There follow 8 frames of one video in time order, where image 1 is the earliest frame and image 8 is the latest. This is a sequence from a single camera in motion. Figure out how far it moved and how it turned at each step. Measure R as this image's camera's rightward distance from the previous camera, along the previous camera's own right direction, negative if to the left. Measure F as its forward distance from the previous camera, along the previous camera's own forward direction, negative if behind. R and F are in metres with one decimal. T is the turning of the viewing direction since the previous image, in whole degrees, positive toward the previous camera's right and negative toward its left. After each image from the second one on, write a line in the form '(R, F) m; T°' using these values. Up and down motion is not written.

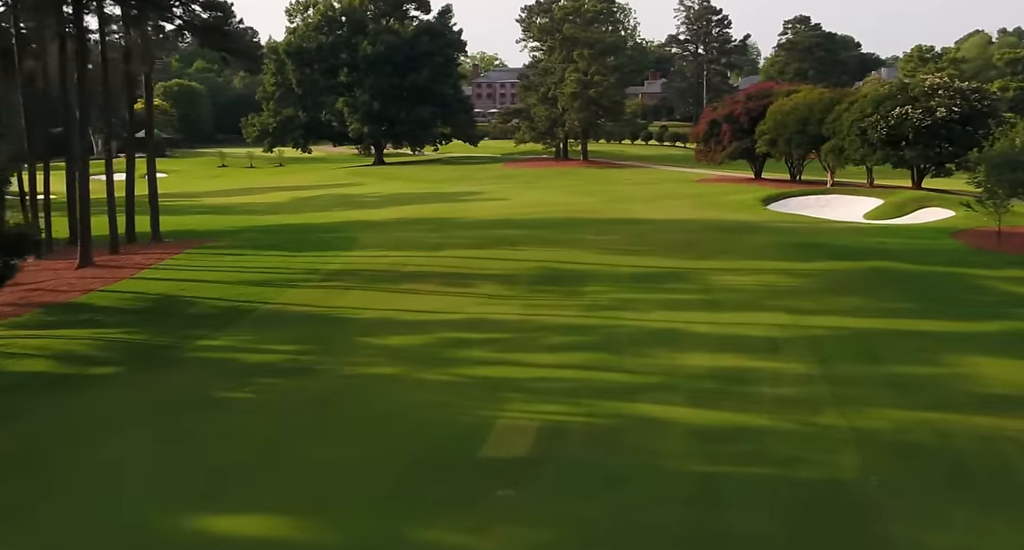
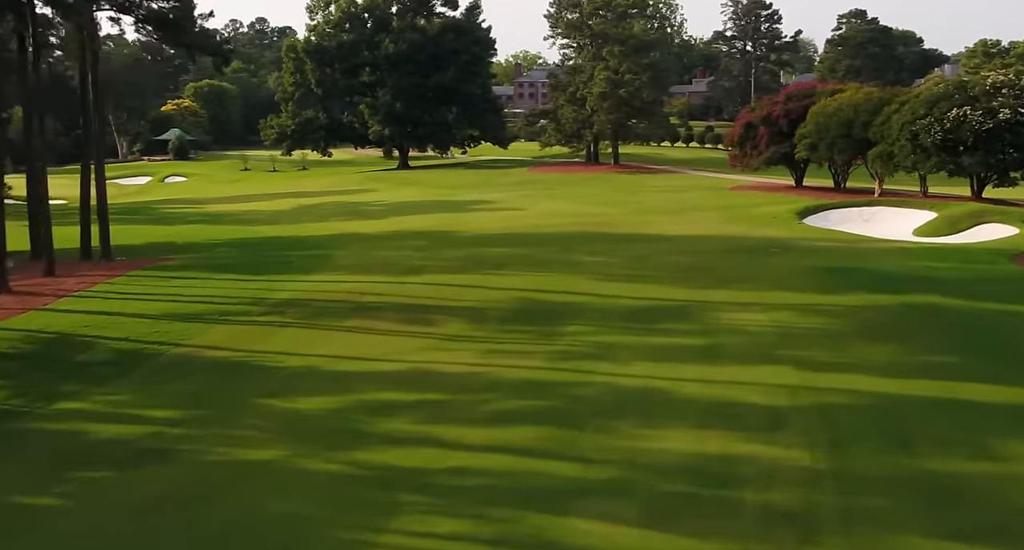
(+1.2, +2.3) m; -3°
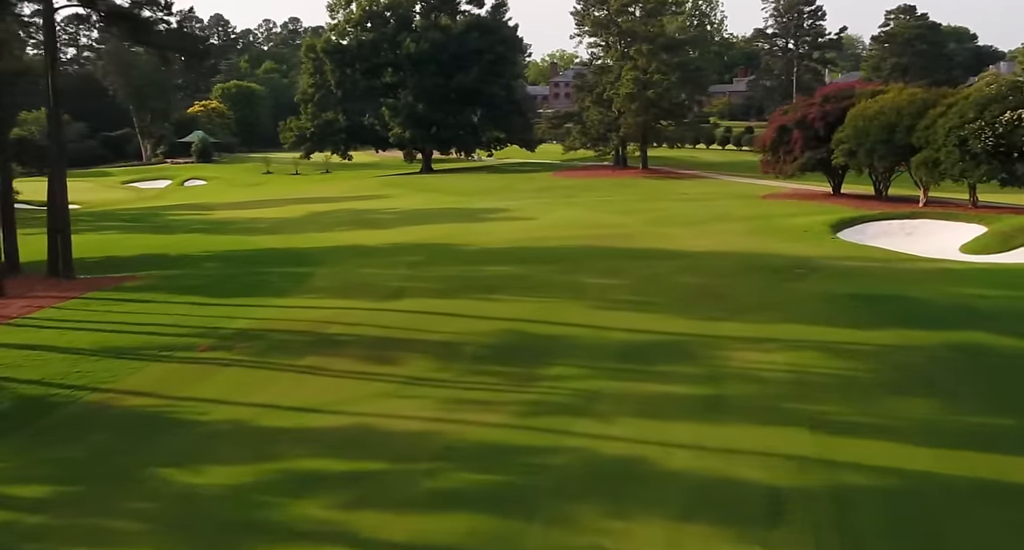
(+0.8, +1.6) m; -3°
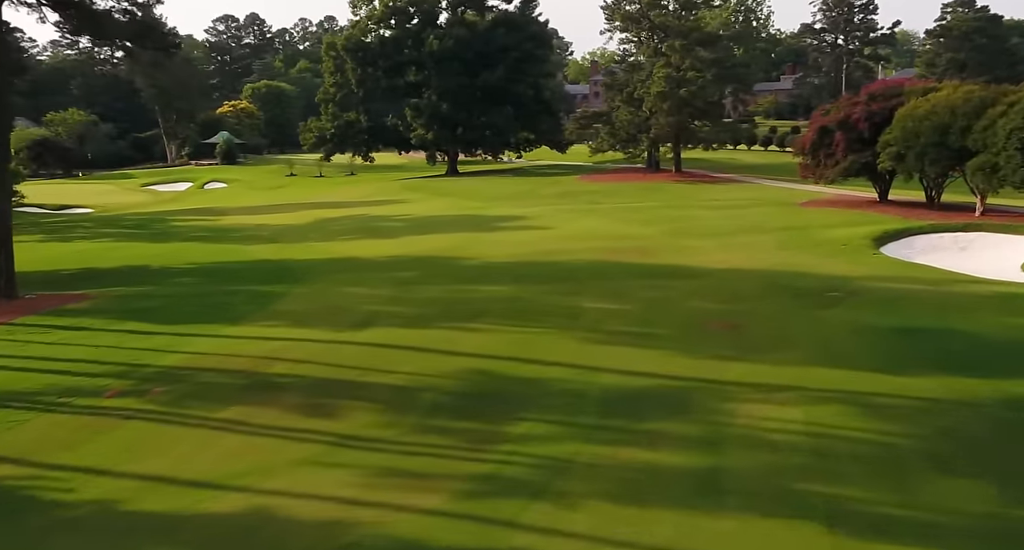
(+0.9, +1.9) m; -3°
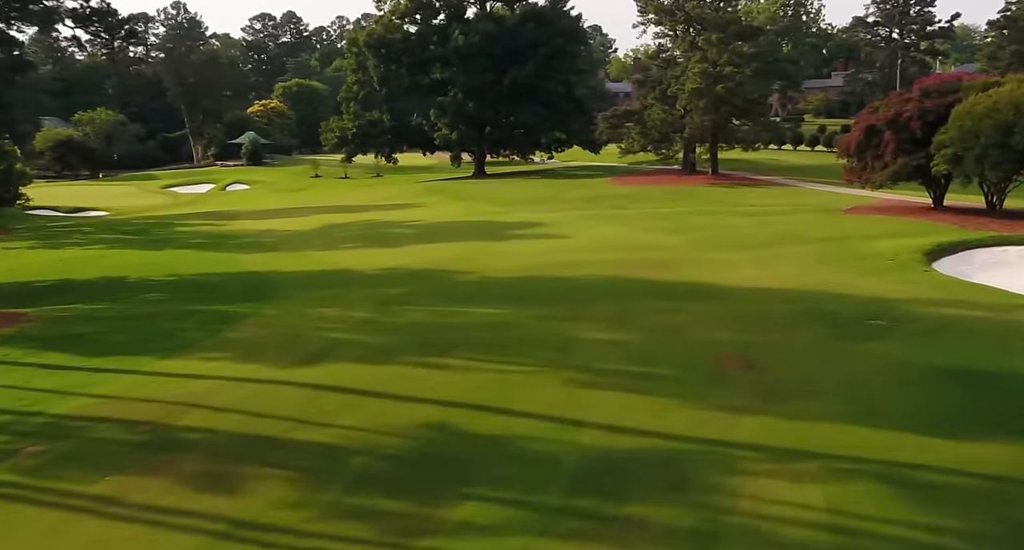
(+0.8, +1.9) m; -3°
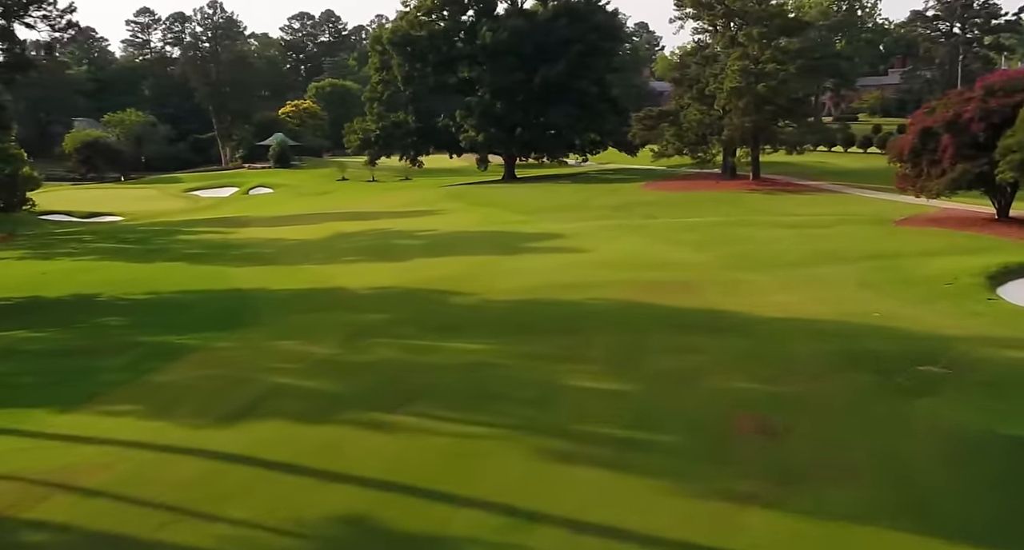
(+0.8, +1.9) m; -3°
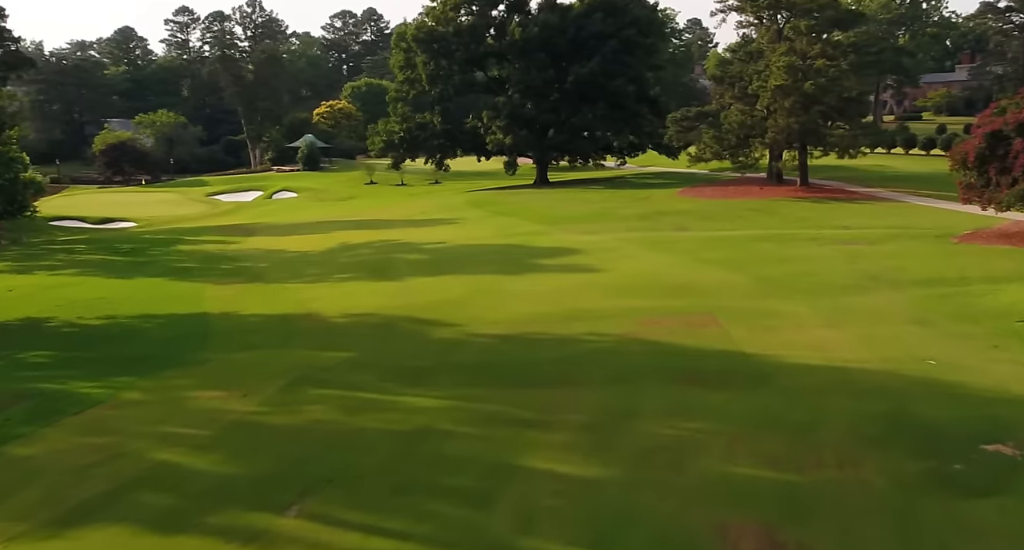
(+1.0, +2.2) m; -3°
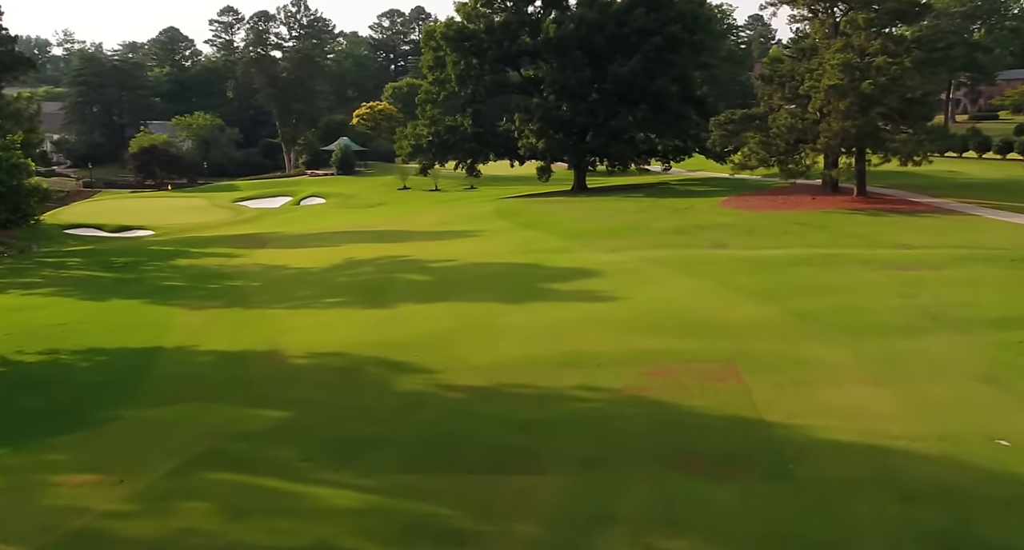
(+1.0, +2.2) m; -4°
